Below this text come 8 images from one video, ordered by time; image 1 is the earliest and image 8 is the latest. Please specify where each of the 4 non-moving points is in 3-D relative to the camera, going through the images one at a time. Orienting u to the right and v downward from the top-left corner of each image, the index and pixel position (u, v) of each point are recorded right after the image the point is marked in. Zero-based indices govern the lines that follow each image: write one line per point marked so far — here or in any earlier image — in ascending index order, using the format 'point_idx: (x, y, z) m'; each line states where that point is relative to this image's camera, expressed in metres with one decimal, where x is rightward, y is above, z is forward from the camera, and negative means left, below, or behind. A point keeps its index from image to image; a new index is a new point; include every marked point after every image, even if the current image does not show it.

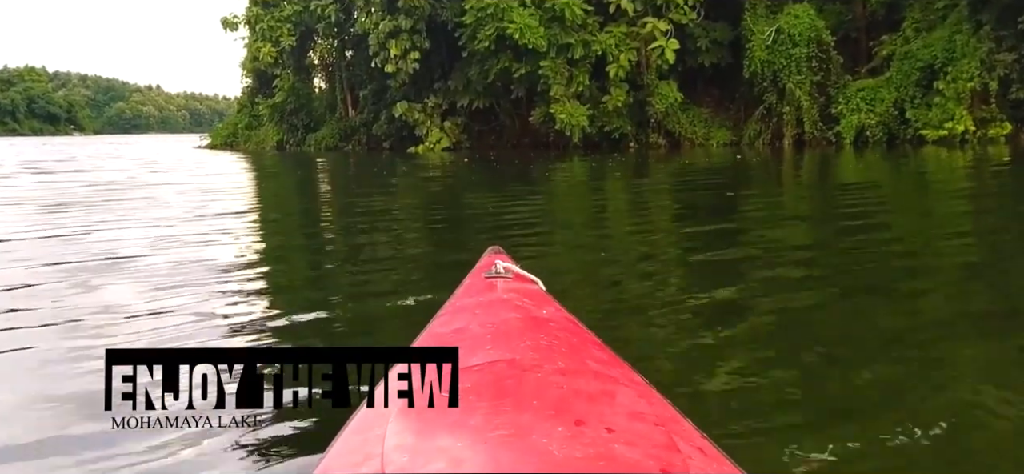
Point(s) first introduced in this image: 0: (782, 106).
0: (+4.6, +2.2, +14.8) m
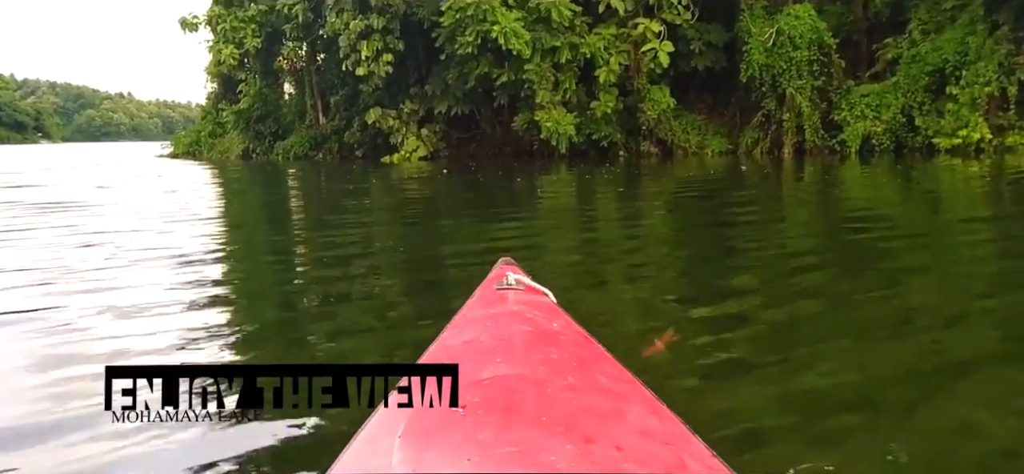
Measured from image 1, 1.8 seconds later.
0: (+4.3, +2.0, +13.9) m
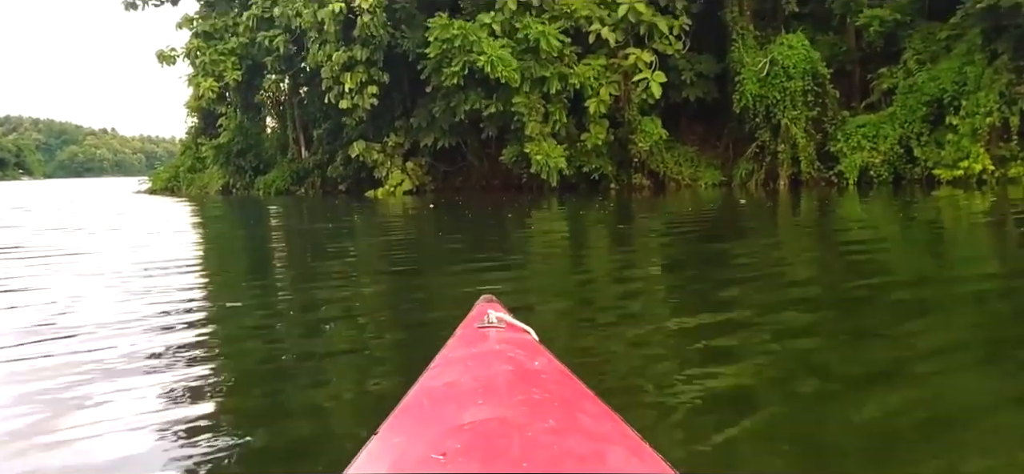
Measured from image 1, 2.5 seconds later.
0: (+4.1, +1.5, +13.6) m
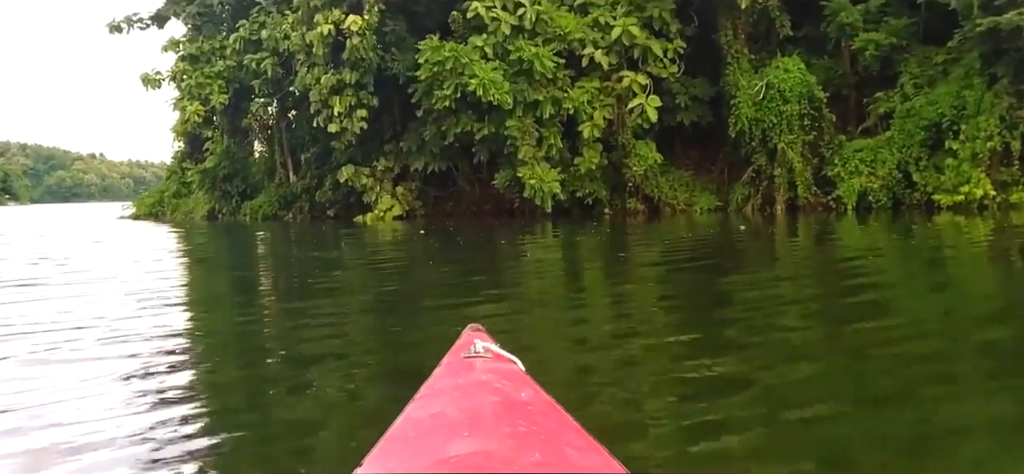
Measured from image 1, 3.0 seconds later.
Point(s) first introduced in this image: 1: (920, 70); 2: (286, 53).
0: (+4.0, +1.1, +13.4) m
1: (+6.1, +2.5, +13.0) m
2: (-4.5, +3.7, +17.2) m
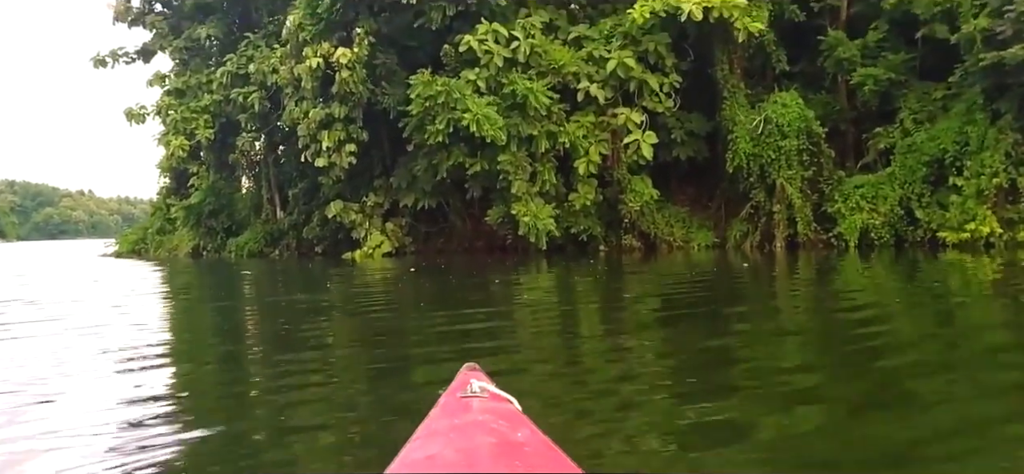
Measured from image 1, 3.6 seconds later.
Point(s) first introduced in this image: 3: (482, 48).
0: (+3.9, +0.5, +13.1) m
1: (+6.0, +1.9, +12.8) m
2: (-4.6, +2.9, +16.9) m
3: (-0.5, +2.9, +13.4) m
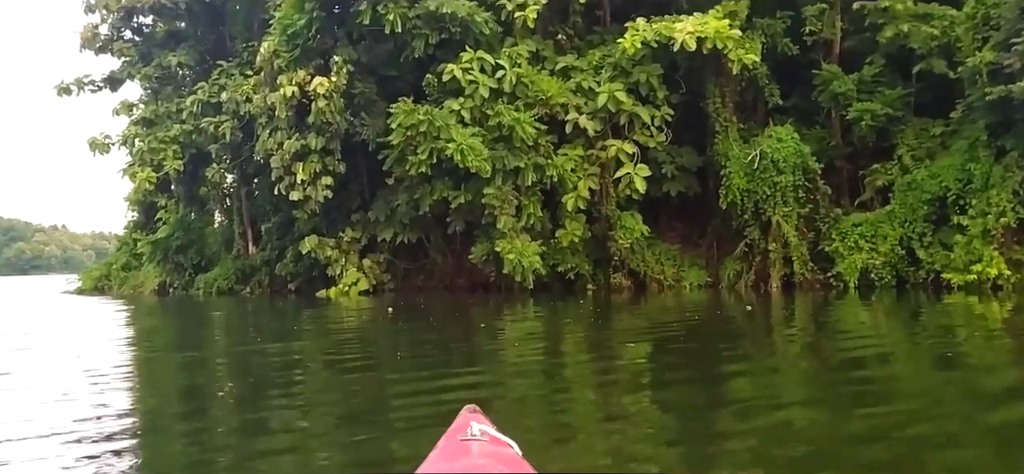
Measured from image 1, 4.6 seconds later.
0: (+3.7, -0.1, +12.5) m
1: (+5.8, +1.4, +12.4) m
2: (-5.0, +2.2, +16.3) m
3: (-0.7, +2.4, +12.9) m
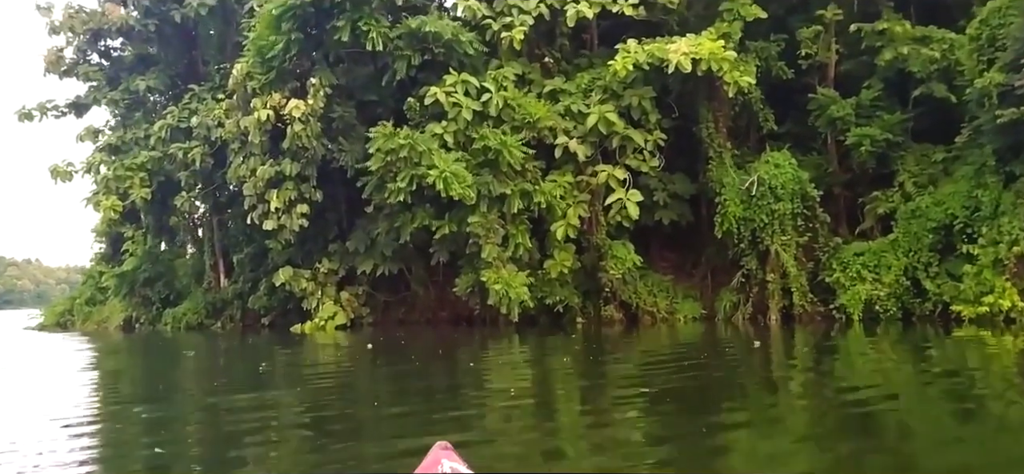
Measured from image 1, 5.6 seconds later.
0: (+3.5, -0.5, +12.0) m
1: (+5.6, +1.0, +11.9) m
2: (-5.2, +1.7, +15.6) m
3: (-0.9, +1.9, +12.3) m
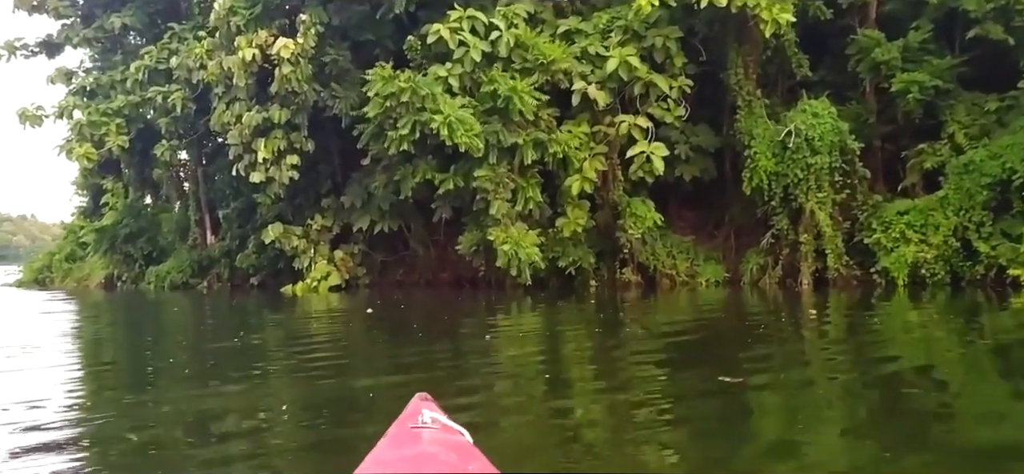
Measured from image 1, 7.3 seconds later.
0: (+3.6, 0.0, +11.0) m
1: (+5.7, +1.5, +10.8) m
2: (-5.1, +2.4, +14.5) m
3: (-0.7, +2.5, +11.1) m
